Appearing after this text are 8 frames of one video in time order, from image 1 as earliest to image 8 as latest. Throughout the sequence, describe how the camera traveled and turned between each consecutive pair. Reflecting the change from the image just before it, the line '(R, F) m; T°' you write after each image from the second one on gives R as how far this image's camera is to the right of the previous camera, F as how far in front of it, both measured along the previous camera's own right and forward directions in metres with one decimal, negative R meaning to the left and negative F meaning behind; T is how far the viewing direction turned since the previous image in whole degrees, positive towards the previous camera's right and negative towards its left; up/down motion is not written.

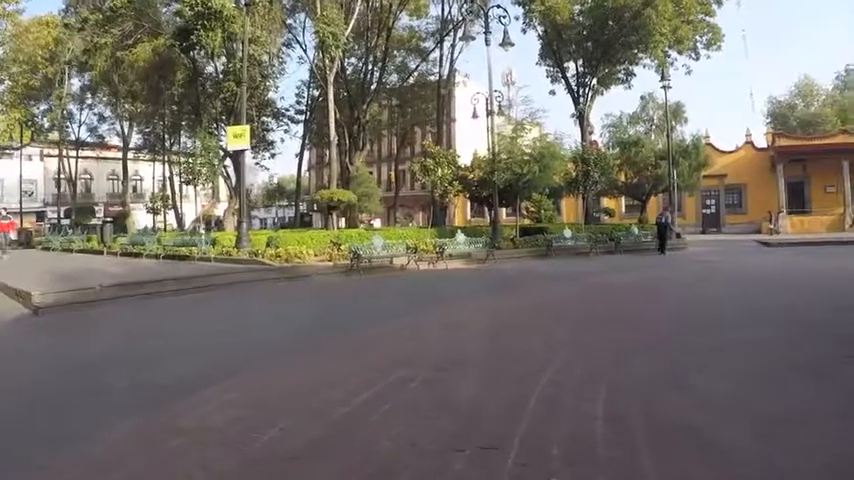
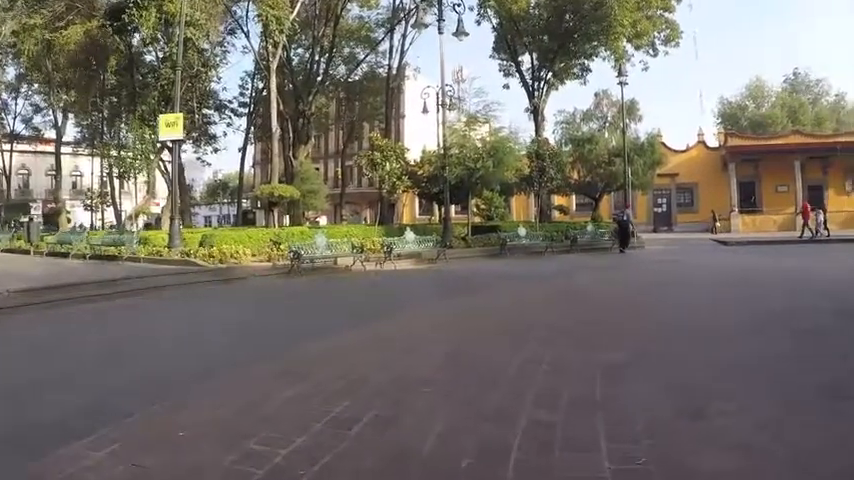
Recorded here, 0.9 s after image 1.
(0.0, +1.3) m; +4°
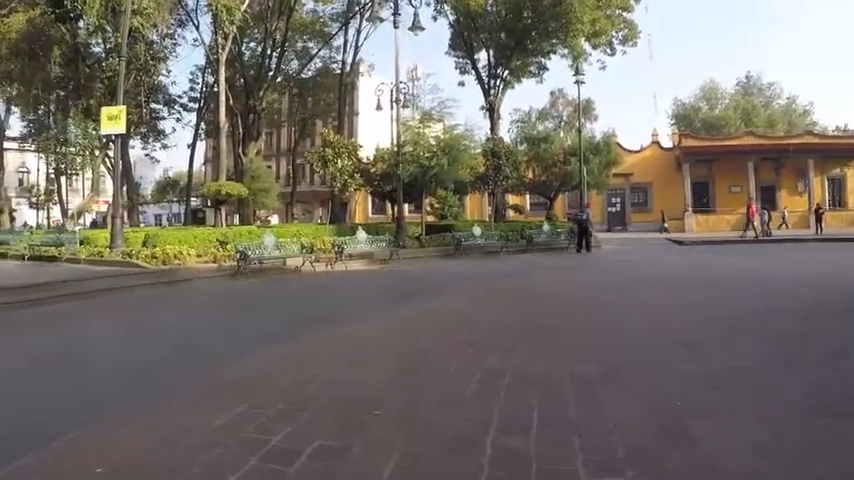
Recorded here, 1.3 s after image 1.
(0.0, +0.6) m; +4°
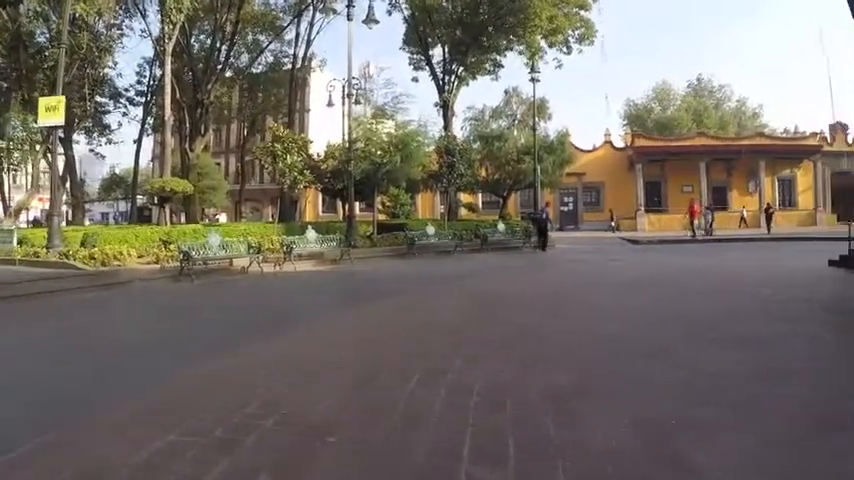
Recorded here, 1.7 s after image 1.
(0.0, +0.5) m; +4°
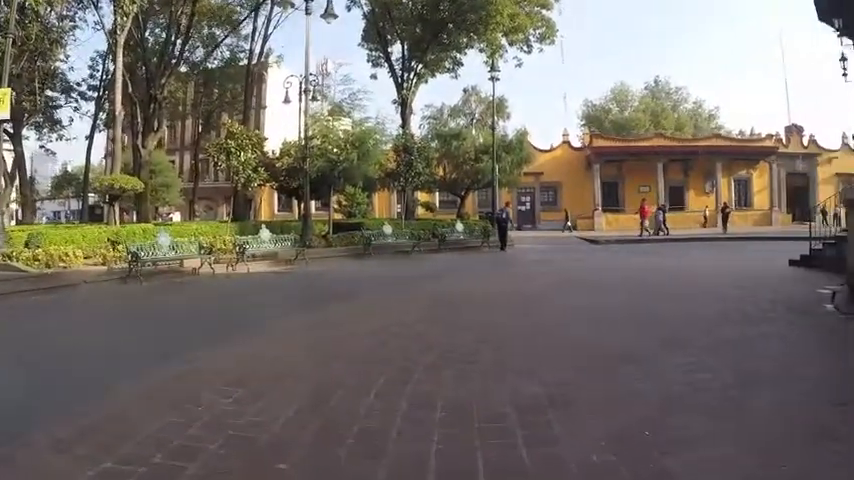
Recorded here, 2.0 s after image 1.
(0.0, +0.3) m; +3°
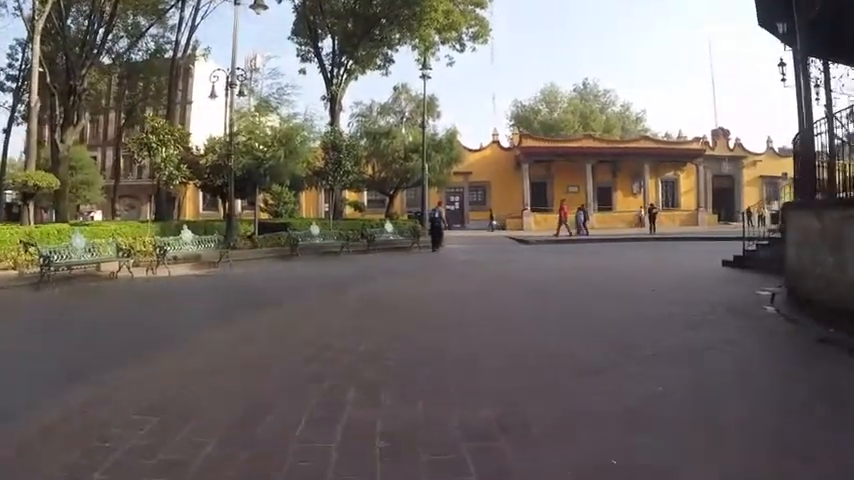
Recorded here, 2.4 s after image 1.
(-0.2, +0.3) m; +6°
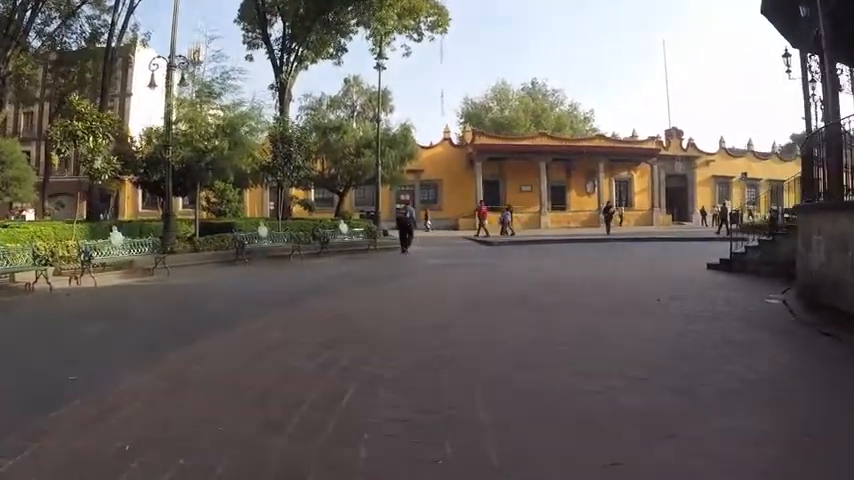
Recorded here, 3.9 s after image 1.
(-0.3, +1.2) m; +4°
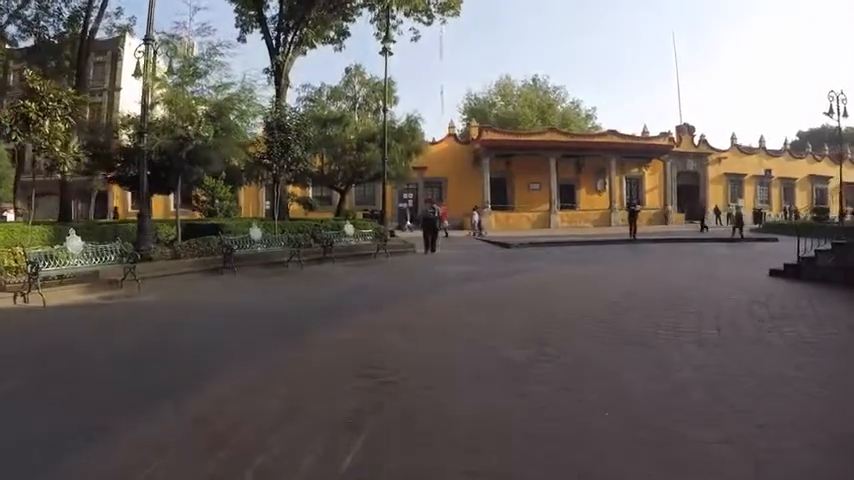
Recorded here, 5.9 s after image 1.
(-0.4, +1.9) m; 0°
